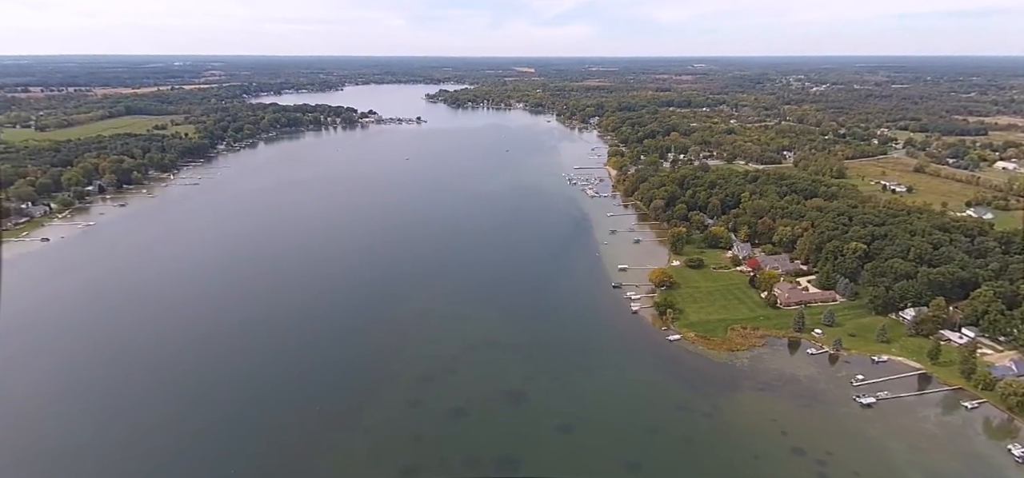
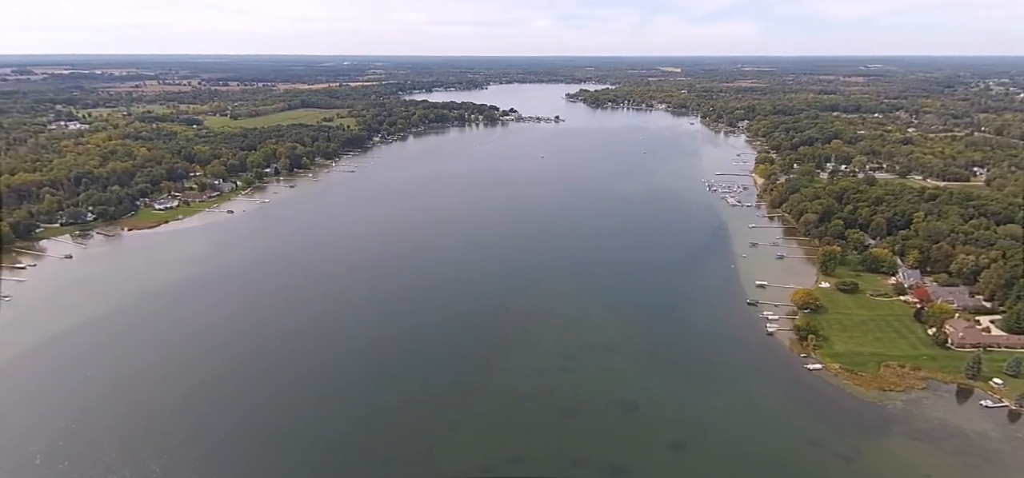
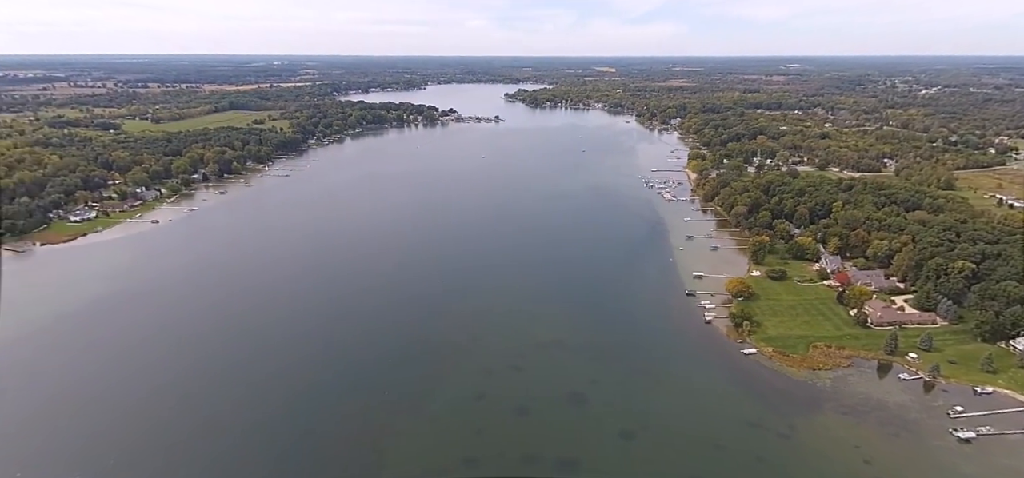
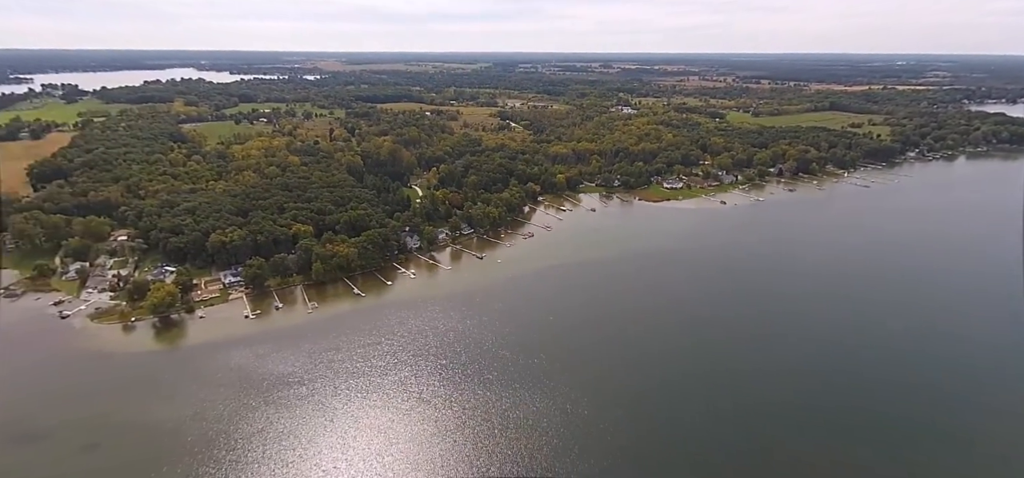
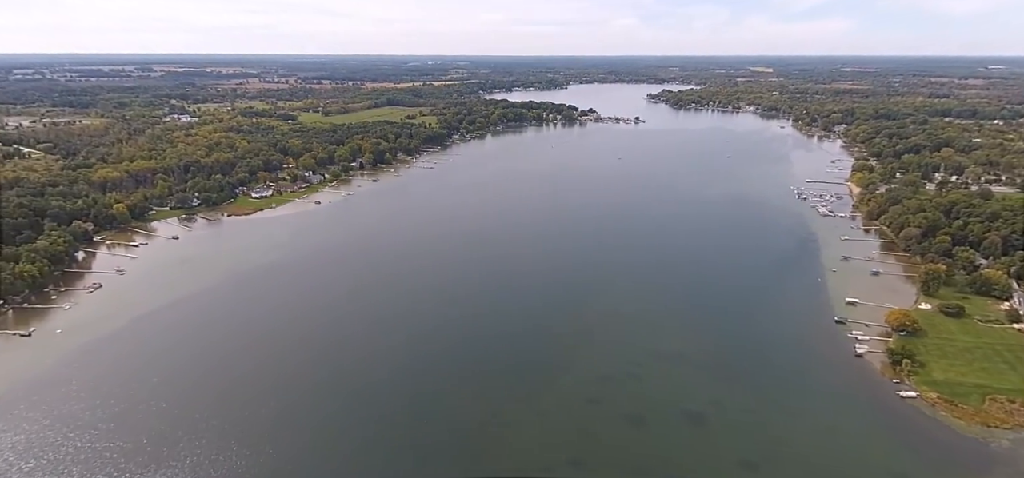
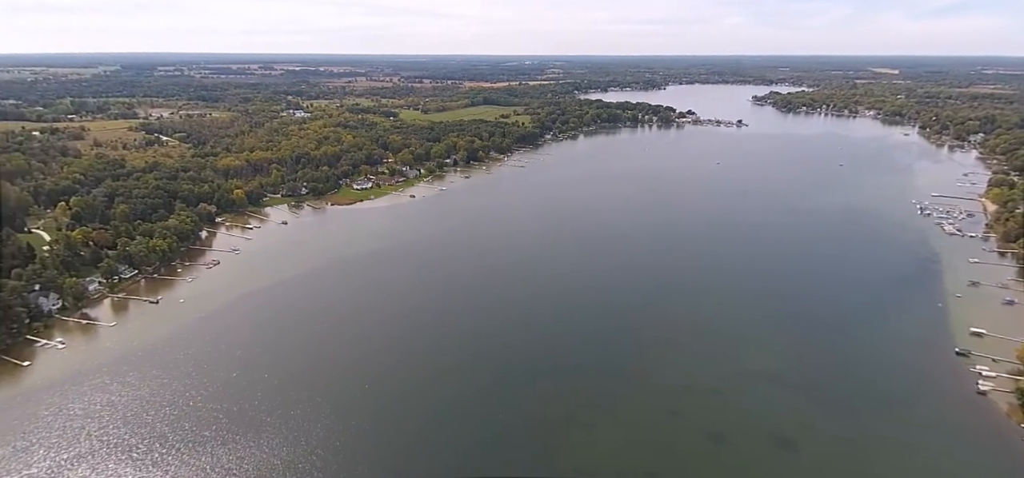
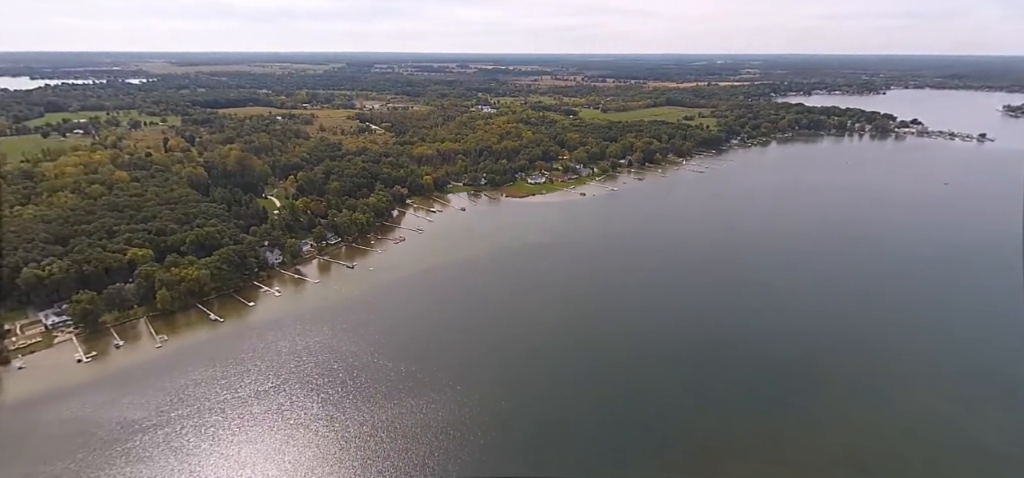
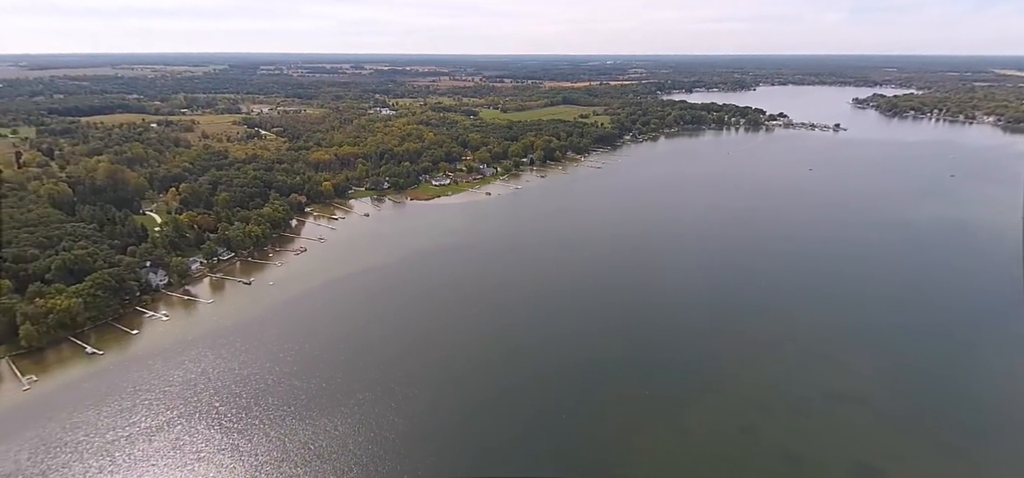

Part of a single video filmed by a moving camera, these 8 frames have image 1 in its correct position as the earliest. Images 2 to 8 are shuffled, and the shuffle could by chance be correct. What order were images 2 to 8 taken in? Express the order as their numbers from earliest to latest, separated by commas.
3, 2, 5, 6, 8, 7, 4
